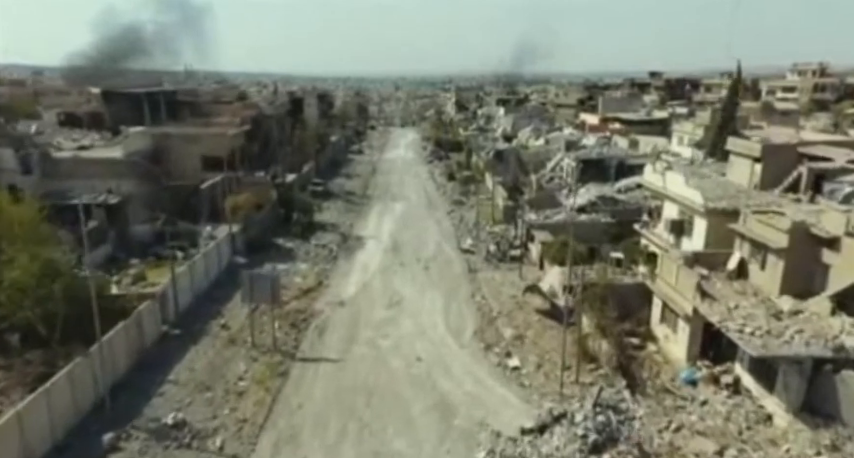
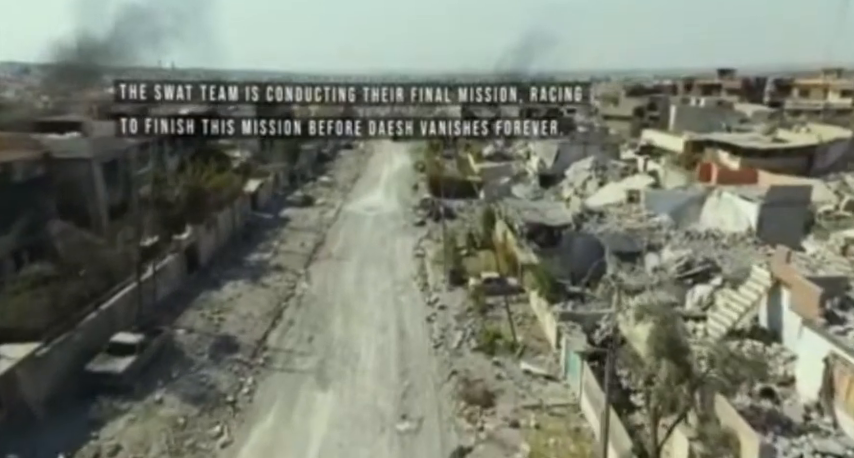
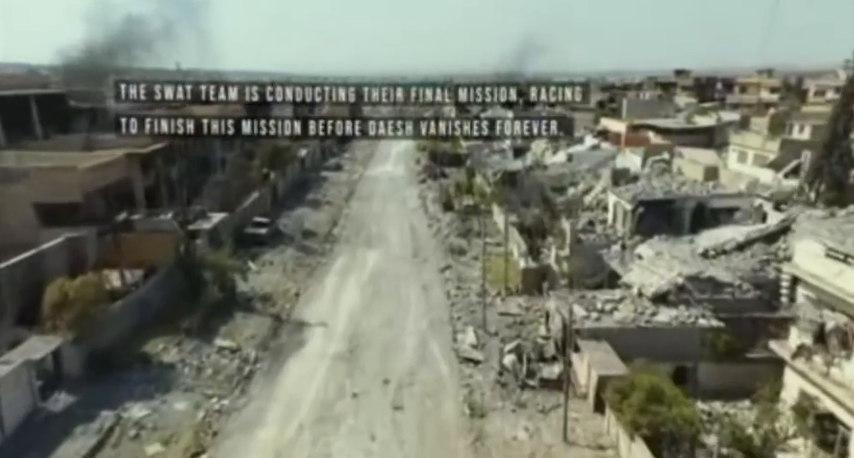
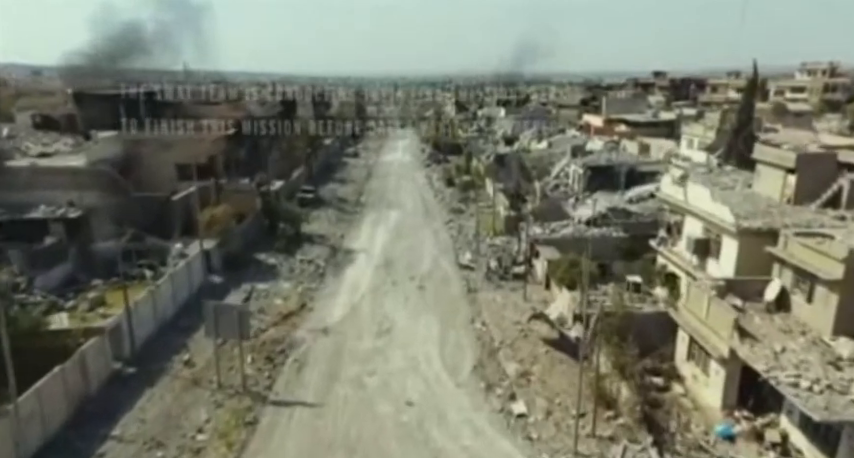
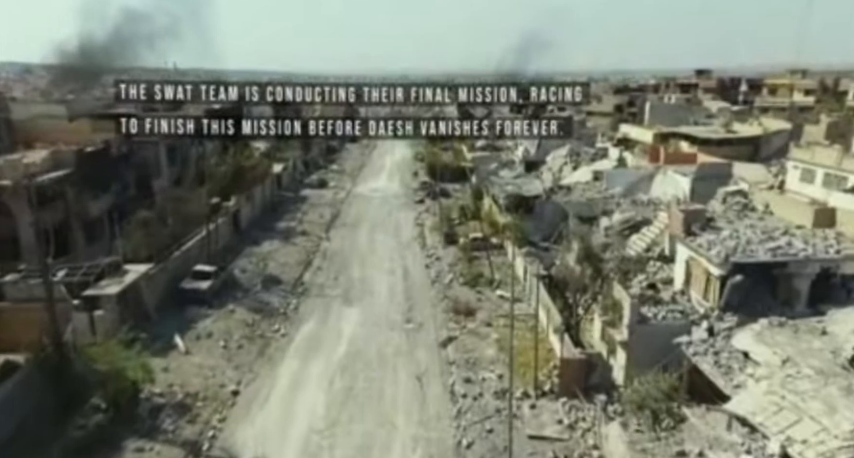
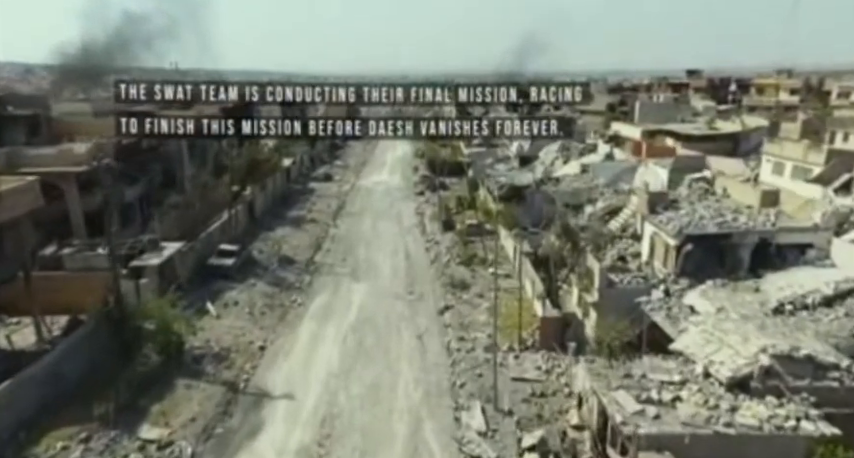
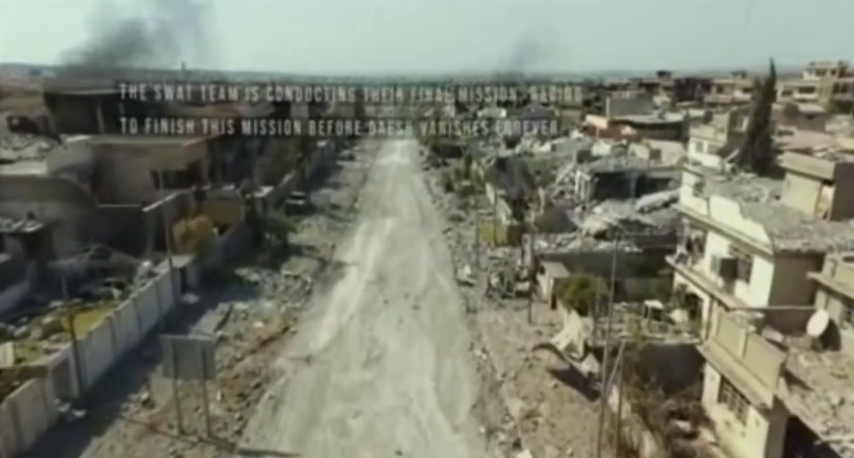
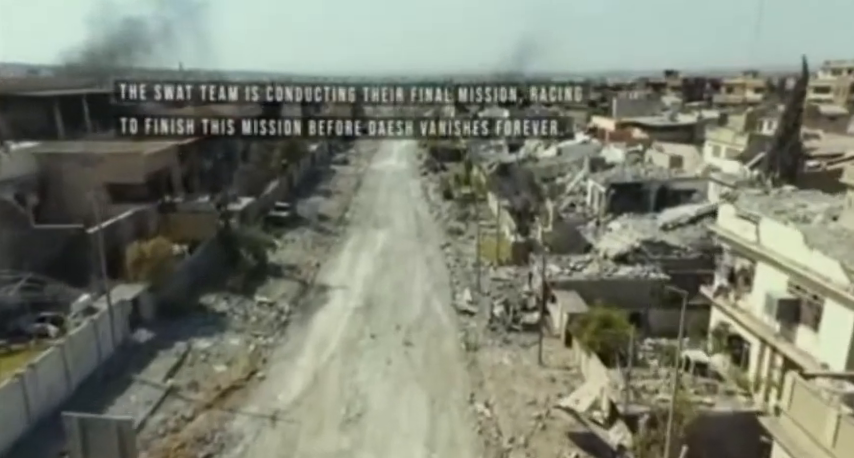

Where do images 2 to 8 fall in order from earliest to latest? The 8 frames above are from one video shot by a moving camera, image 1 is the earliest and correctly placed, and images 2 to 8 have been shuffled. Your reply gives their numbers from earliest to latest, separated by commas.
4, 7, 8, 3, 6, 5, 2
